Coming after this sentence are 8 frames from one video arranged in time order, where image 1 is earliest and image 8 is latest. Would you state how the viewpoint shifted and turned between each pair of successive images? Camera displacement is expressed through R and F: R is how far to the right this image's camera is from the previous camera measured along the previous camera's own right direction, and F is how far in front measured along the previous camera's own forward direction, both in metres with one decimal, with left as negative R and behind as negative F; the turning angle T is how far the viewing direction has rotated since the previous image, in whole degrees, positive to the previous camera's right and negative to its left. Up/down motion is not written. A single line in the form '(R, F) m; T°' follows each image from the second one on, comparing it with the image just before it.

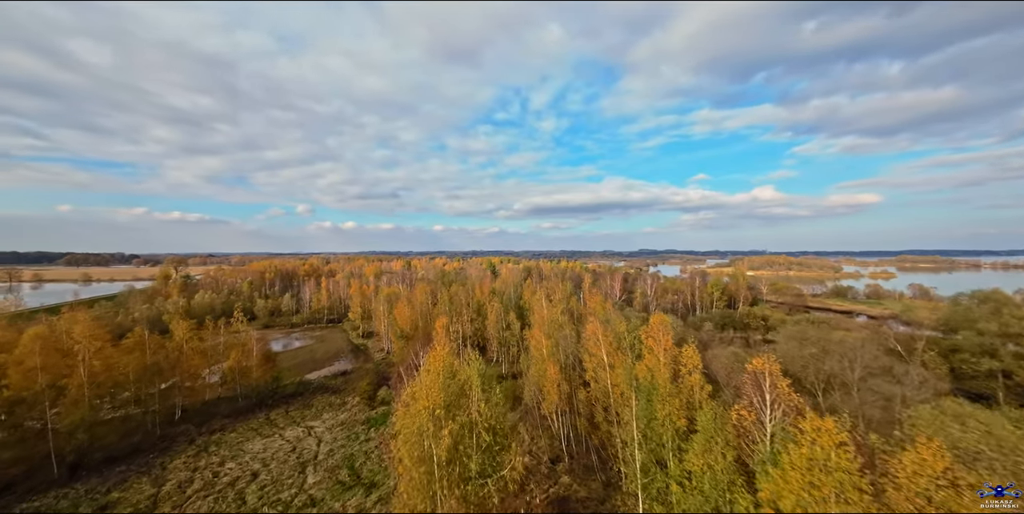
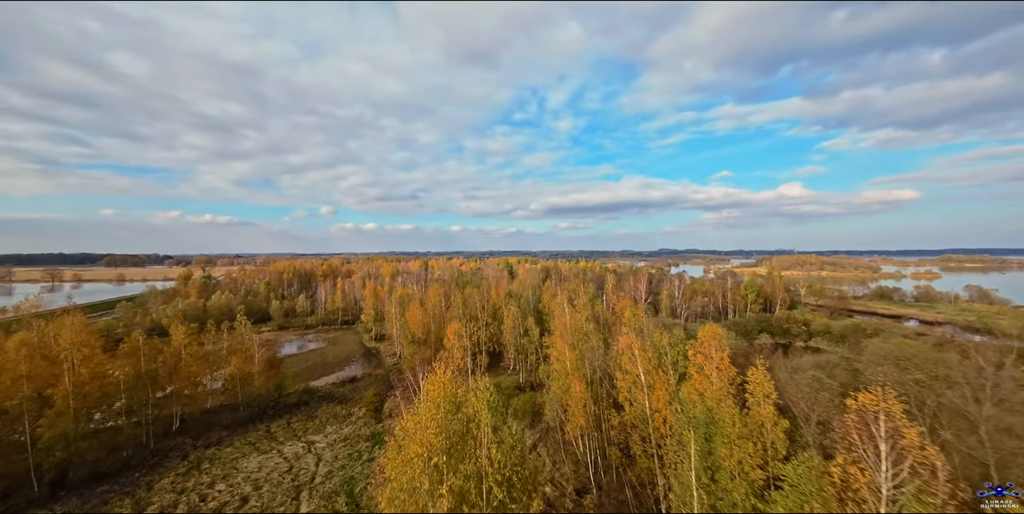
(-0.1, +3.6) m; -3°
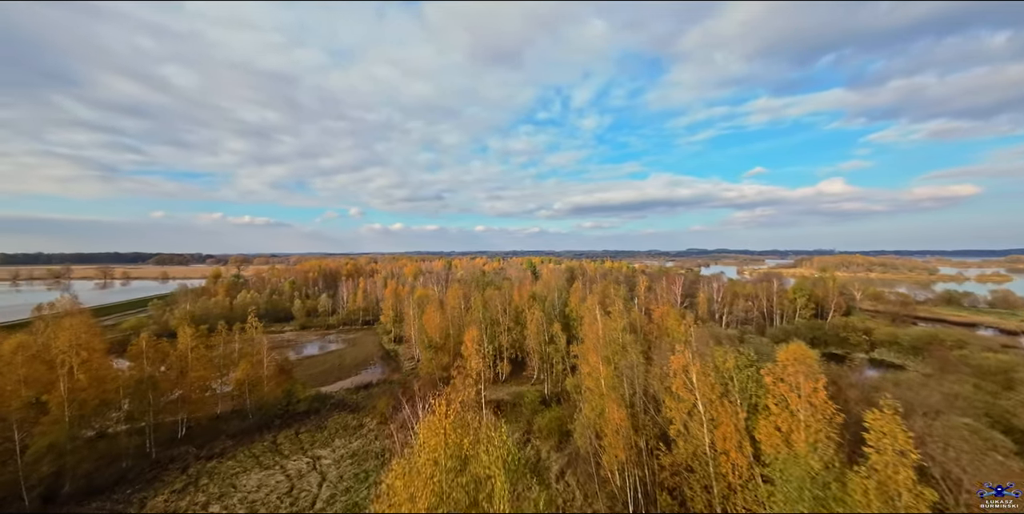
(-0.1, +3.7) m; -4°
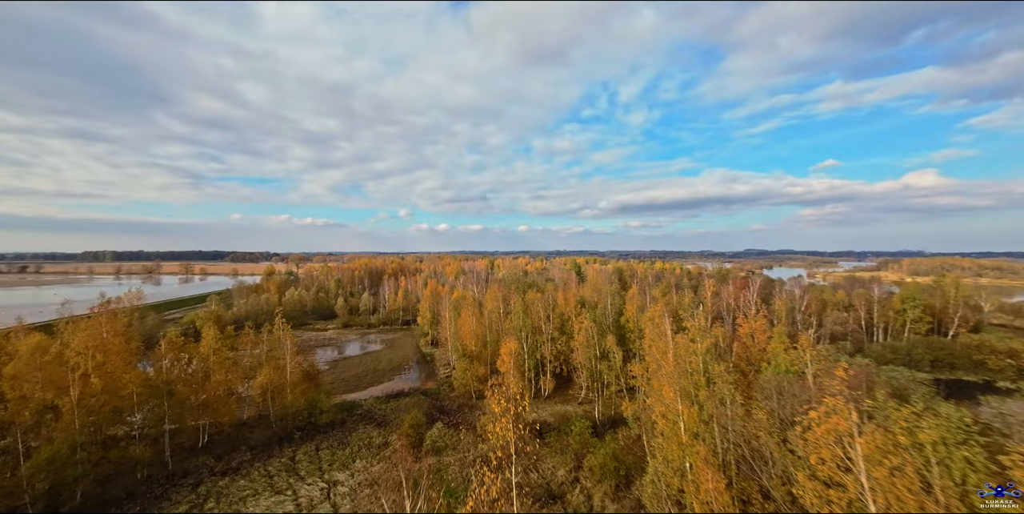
(-0.2, +5.3) m; -7°
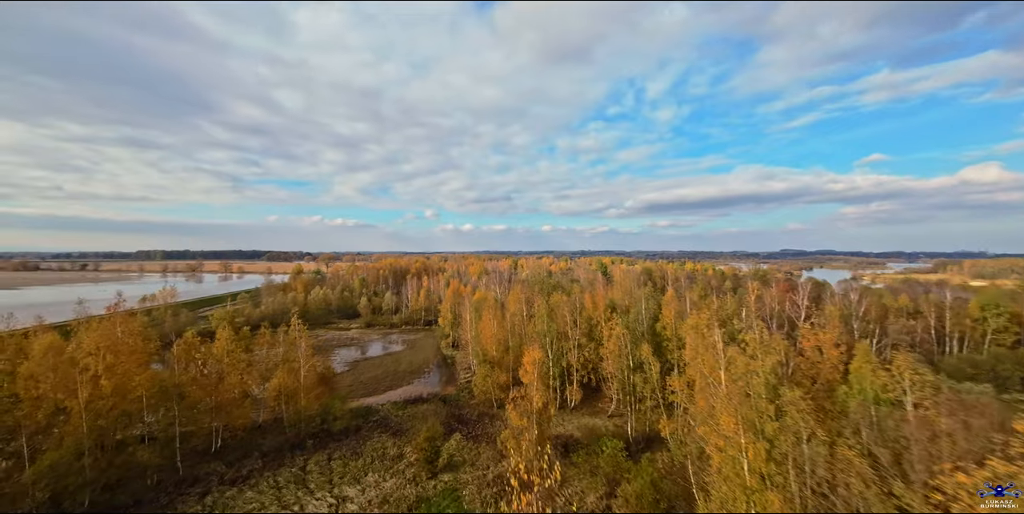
(0.0, +2.6) m; -4°
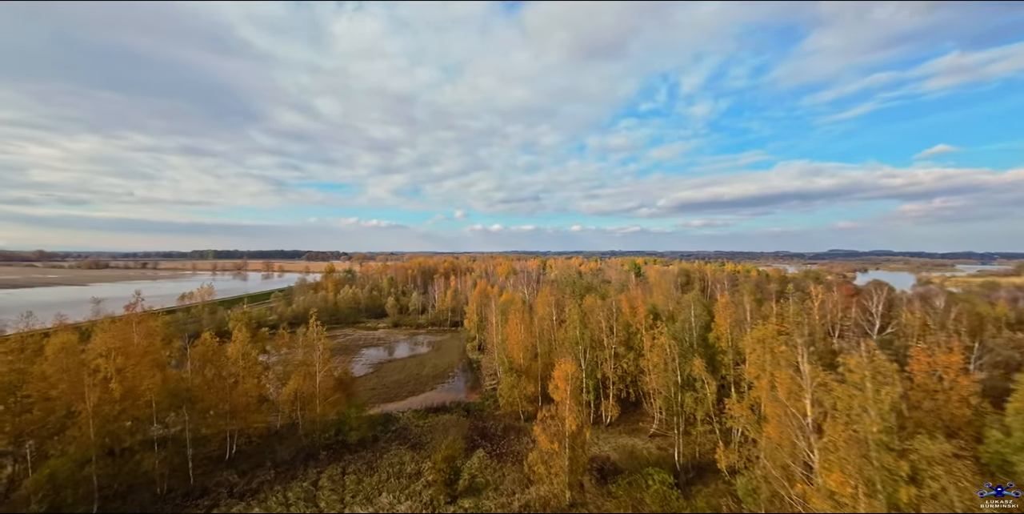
(0.0, +3.1) m; -5°
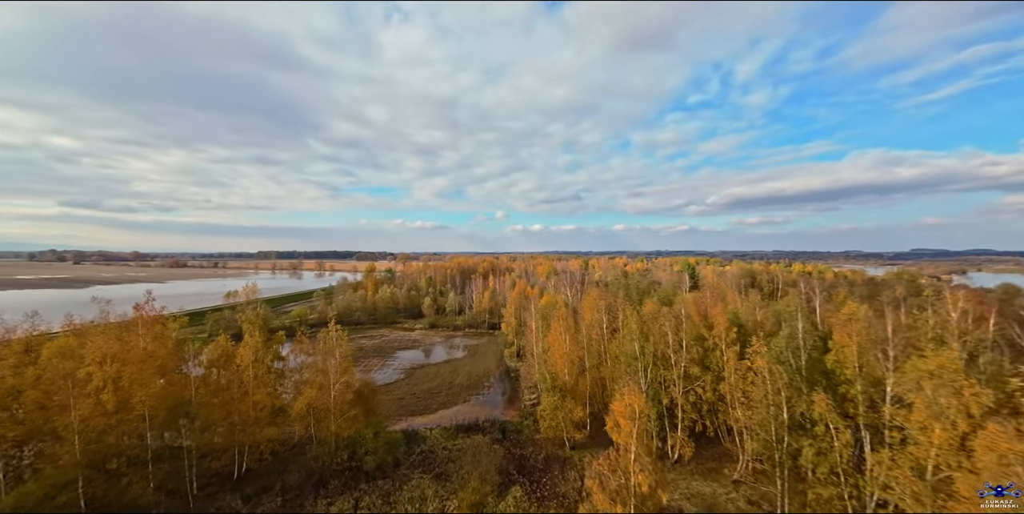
(-0.2, +5.2) m; -7°
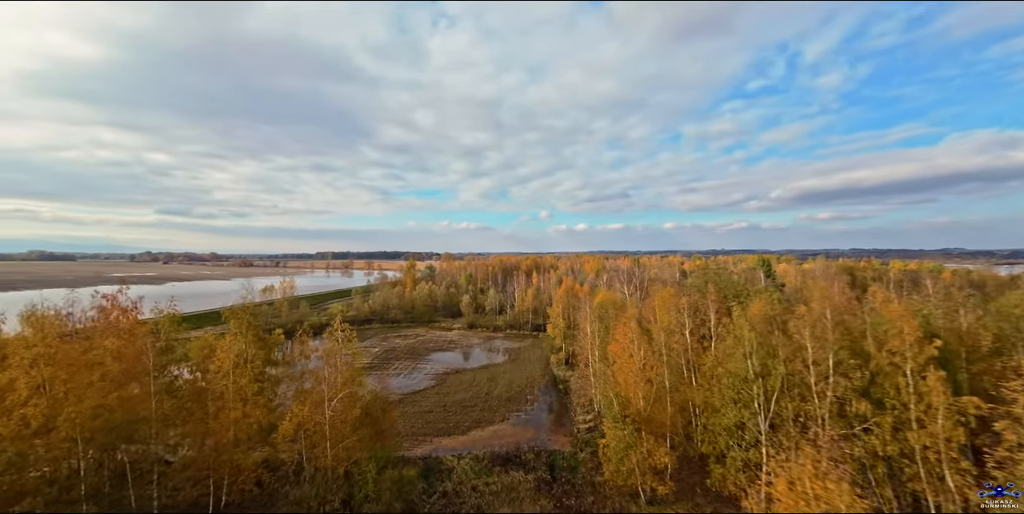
(-0.4, +7.4) m; -7°
